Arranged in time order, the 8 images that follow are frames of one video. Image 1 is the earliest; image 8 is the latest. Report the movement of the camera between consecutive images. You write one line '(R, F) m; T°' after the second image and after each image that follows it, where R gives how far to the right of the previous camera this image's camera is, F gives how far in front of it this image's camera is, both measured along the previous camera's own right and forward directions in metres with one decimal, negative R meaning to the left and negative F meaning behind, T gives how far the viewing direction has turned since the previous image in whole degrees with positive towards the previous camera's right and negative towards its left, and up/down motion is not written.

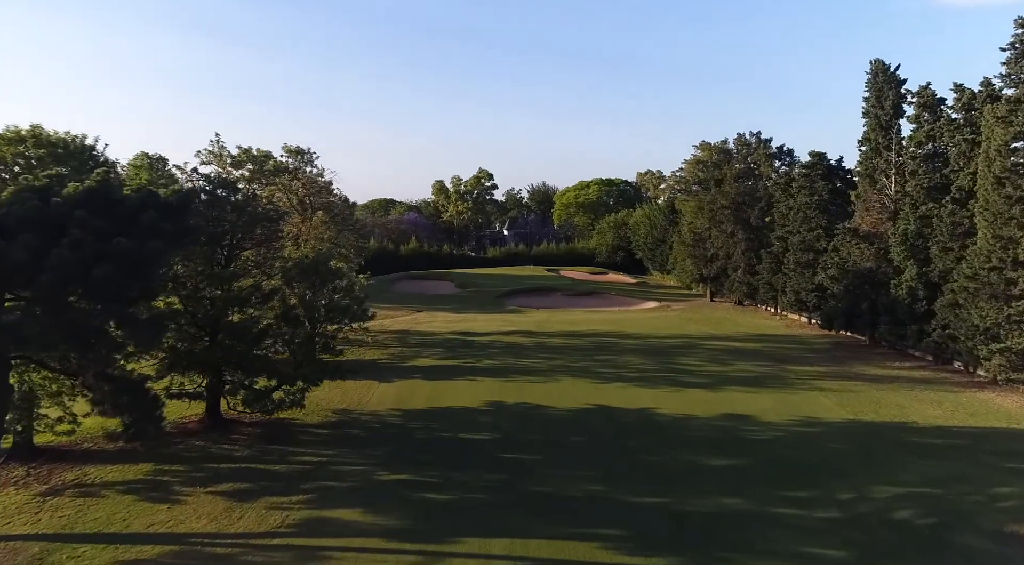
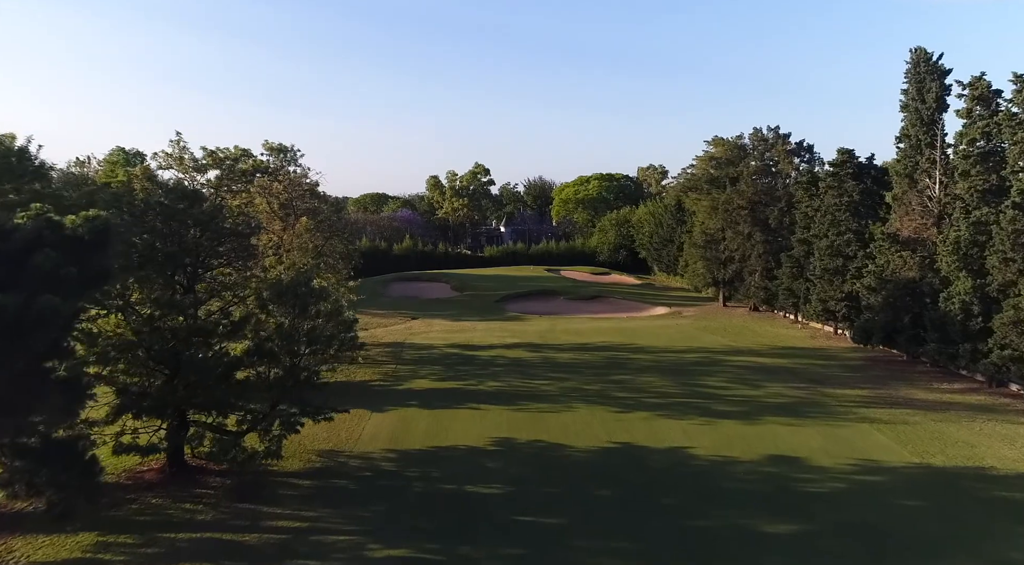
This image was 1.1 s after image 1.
(-0.4, +2.5) m; +1°
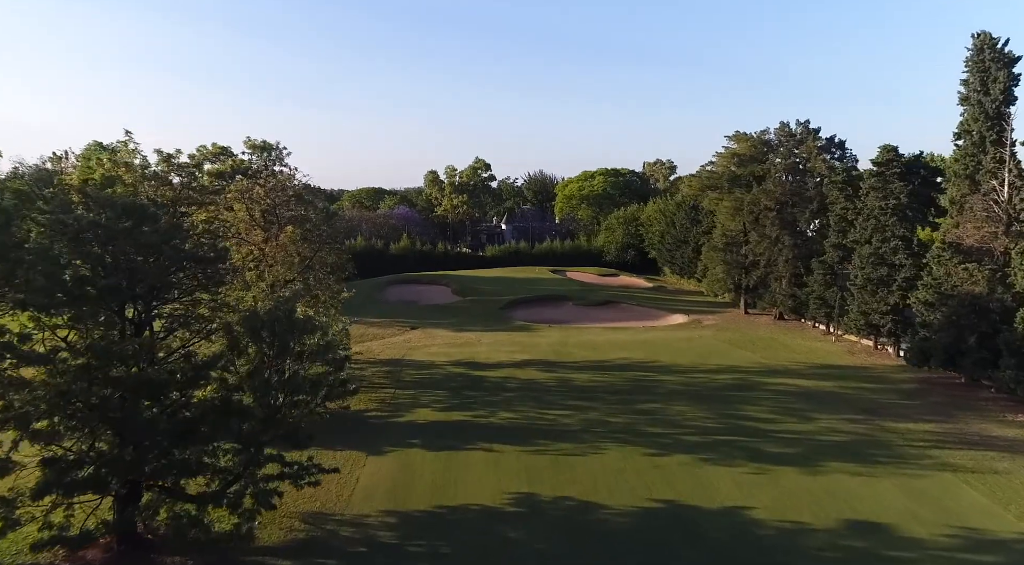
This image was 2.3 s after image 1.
(-0.5, +2.8) m; 0°
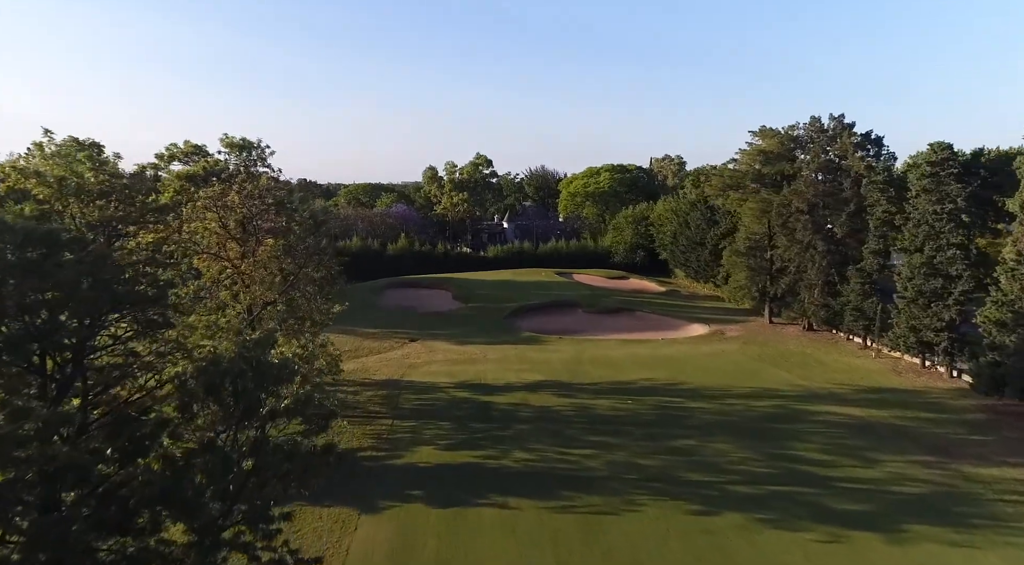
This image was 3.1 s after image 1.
(-0.4, +2.7) m; 0°
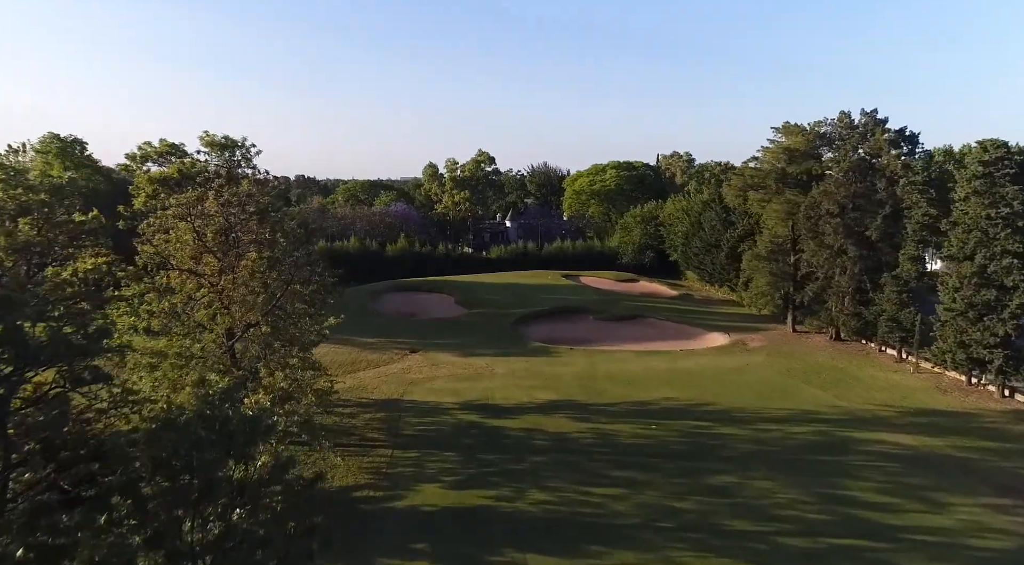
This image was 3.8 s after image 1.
(-0.3, +2.1) m; 0°
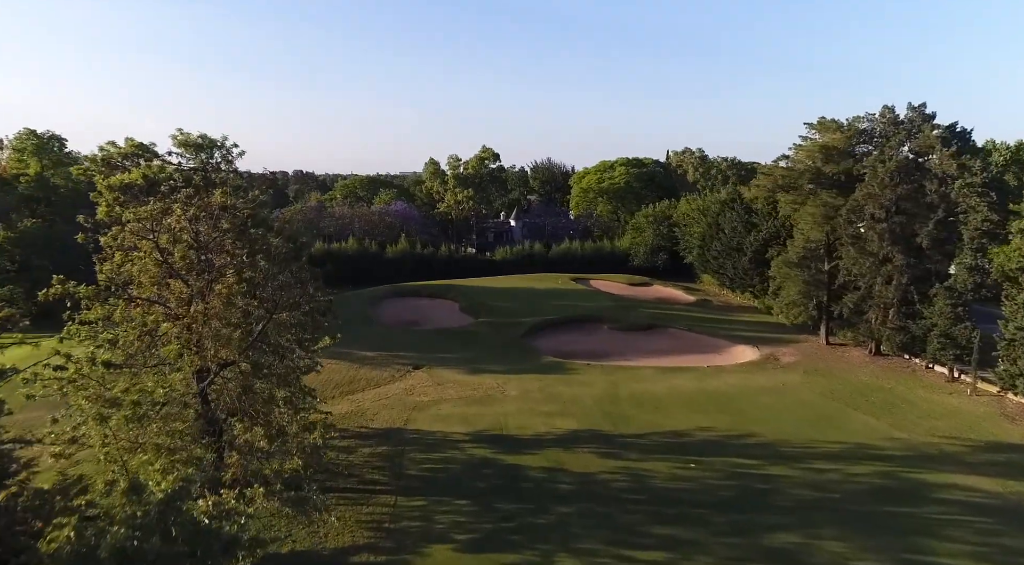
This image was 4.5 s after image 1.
(-0.5, +2.5) m; 0°
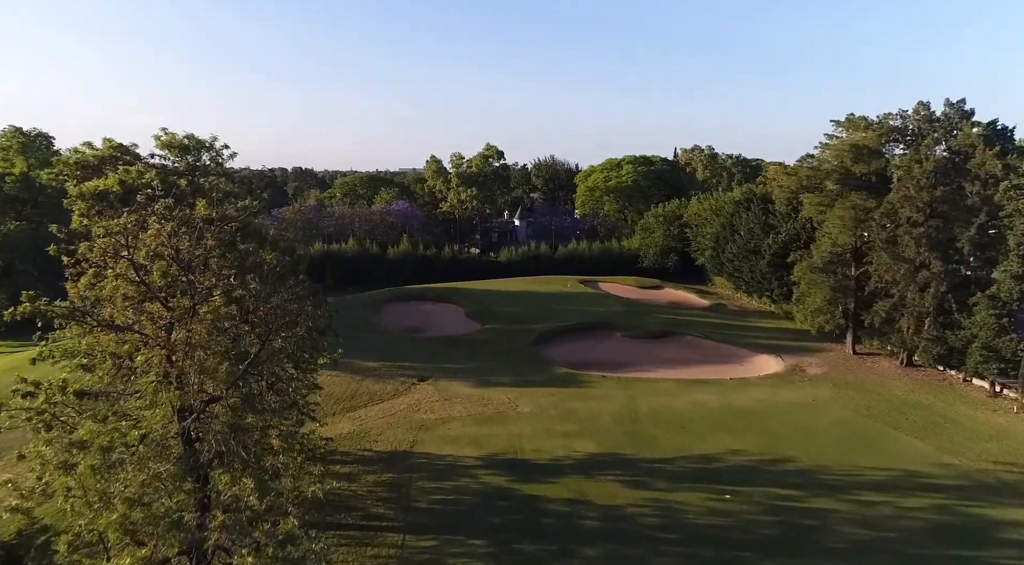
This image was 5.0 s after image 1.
(-0.4, +1.6) m; 0°
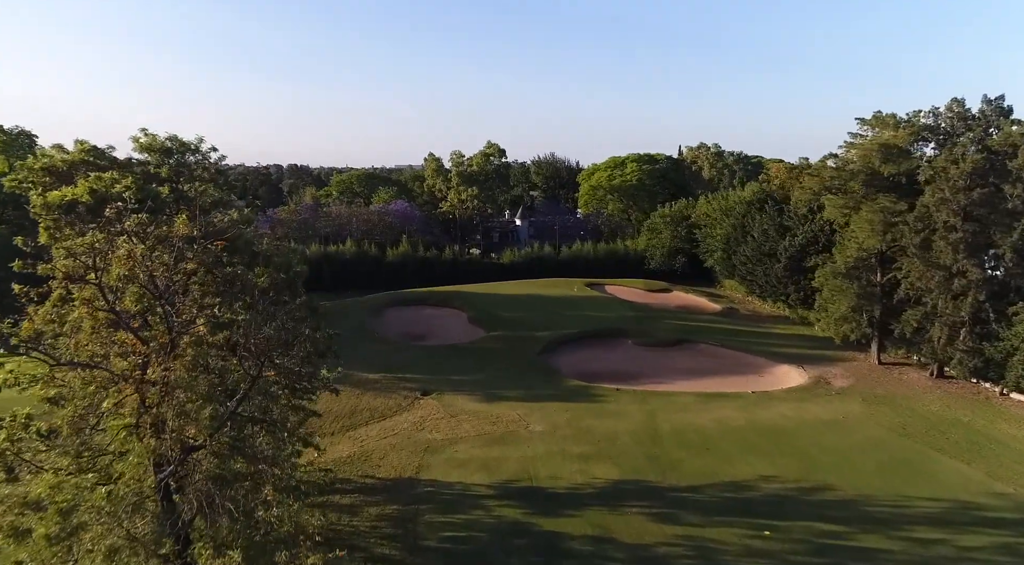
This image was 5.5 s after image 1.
(-0.4, +1.5) m; 0°
